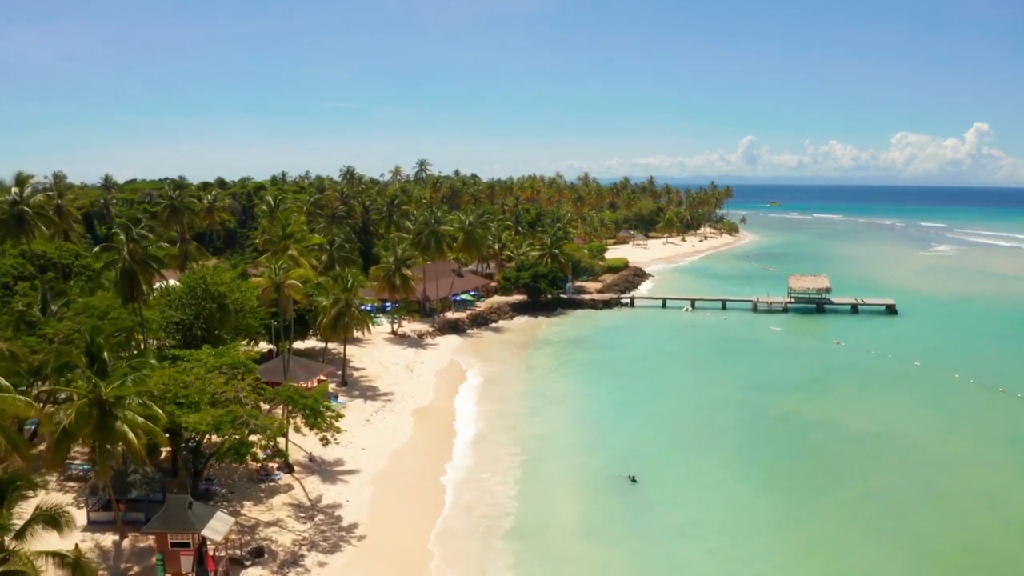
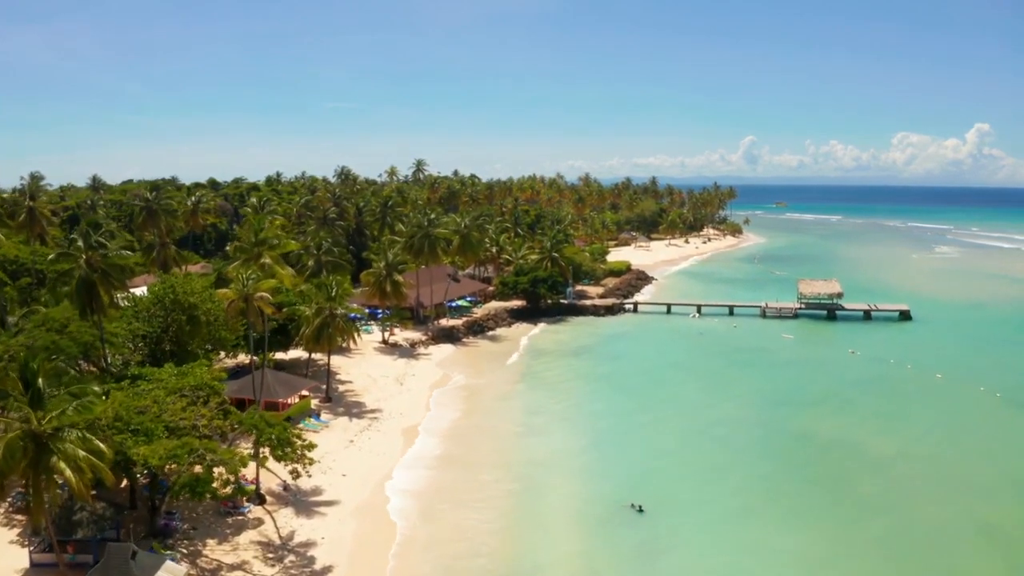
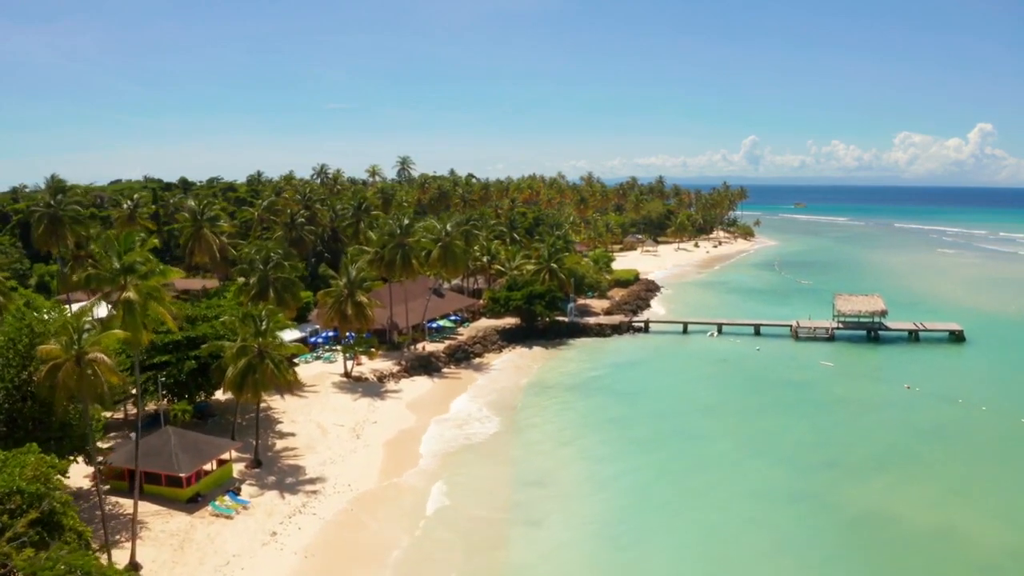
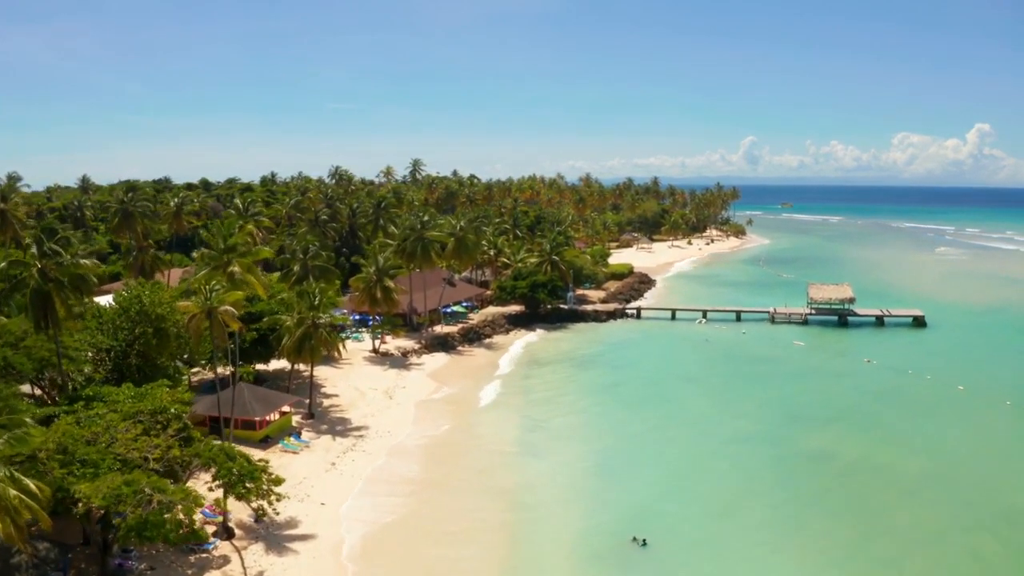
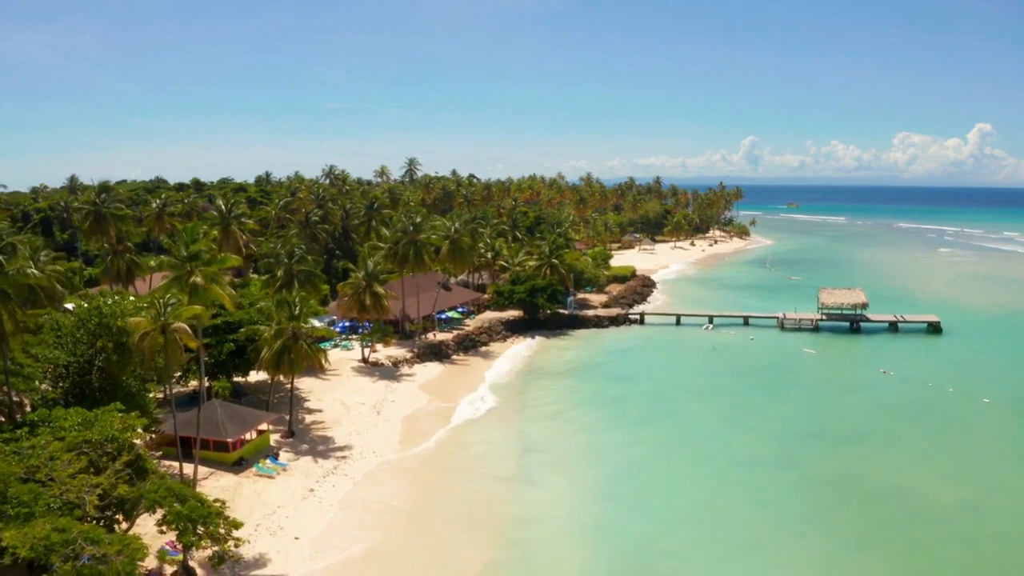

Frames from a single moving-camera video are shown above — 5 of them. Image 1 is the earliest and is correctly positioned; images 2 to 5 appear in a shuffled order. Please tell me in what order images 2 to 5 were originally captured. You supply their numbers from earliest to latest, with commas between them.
2, 4, 5, 3
